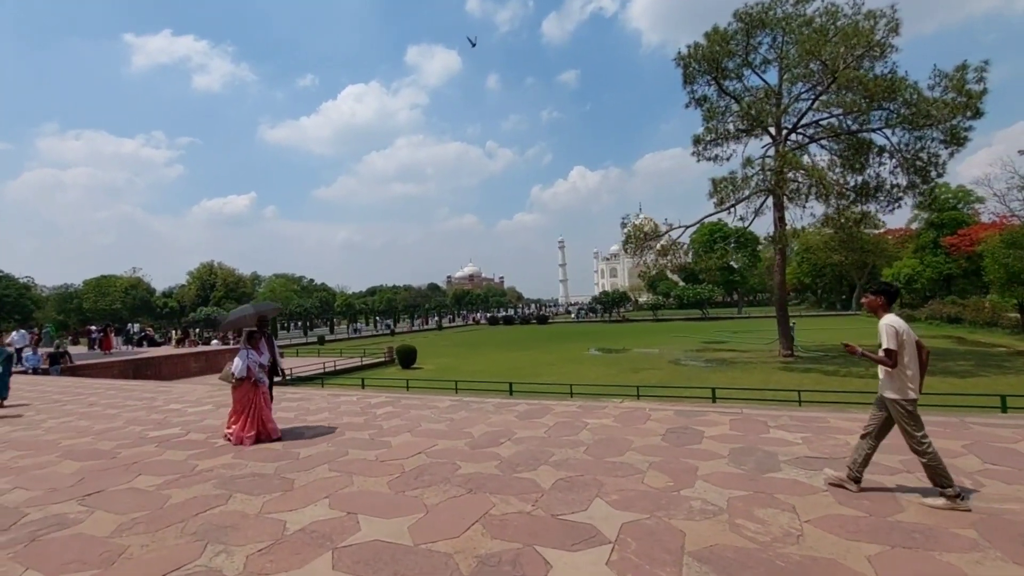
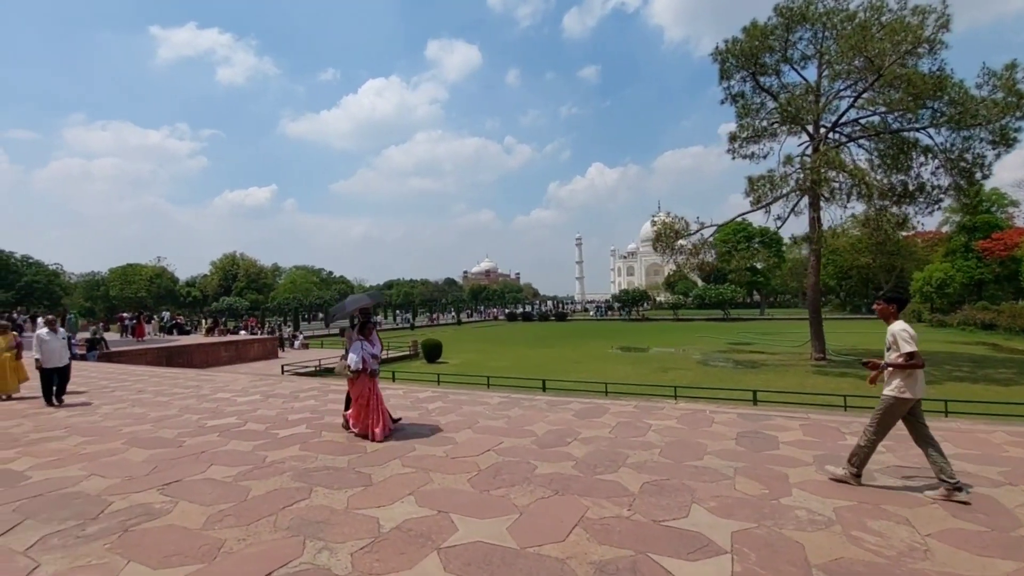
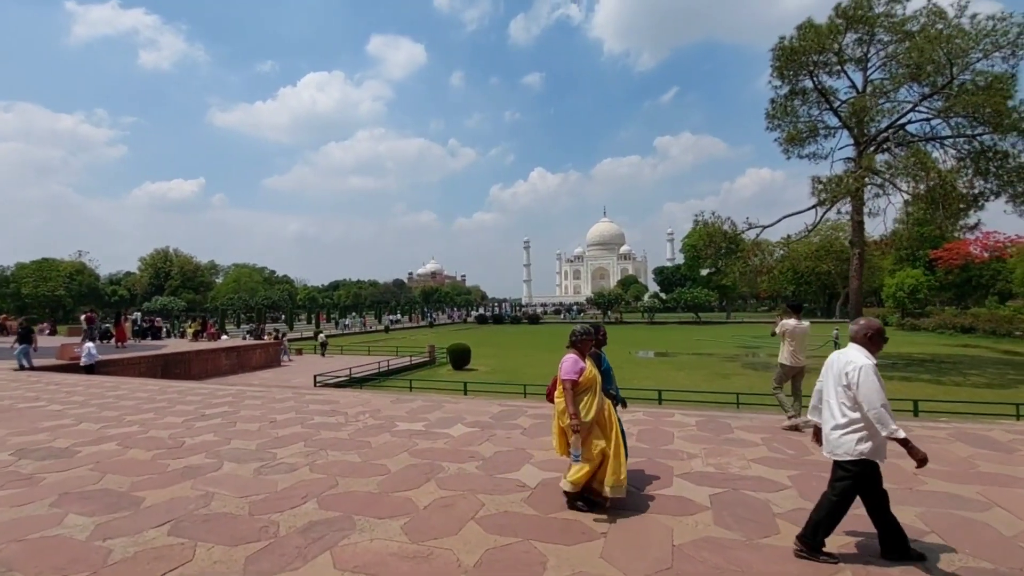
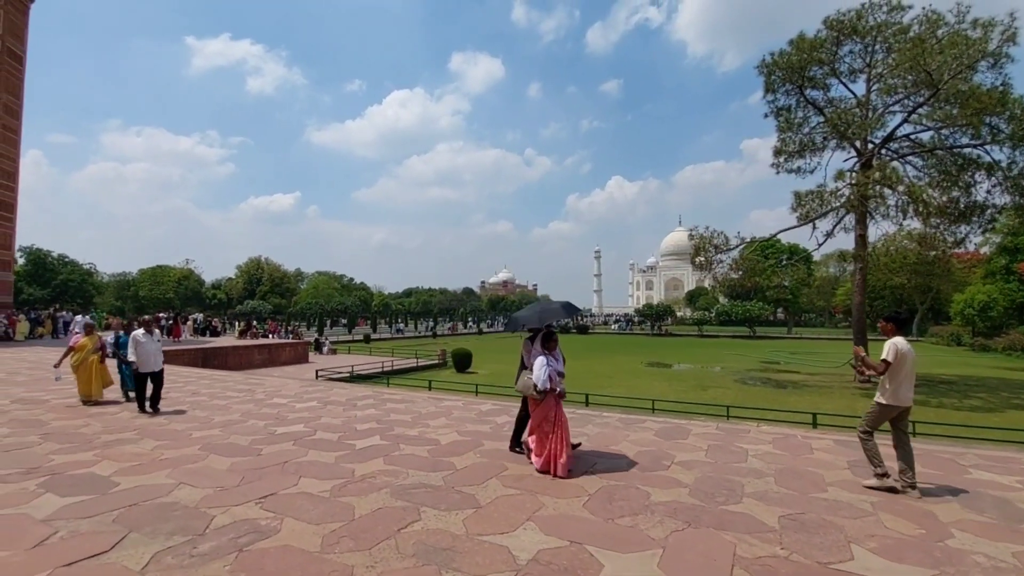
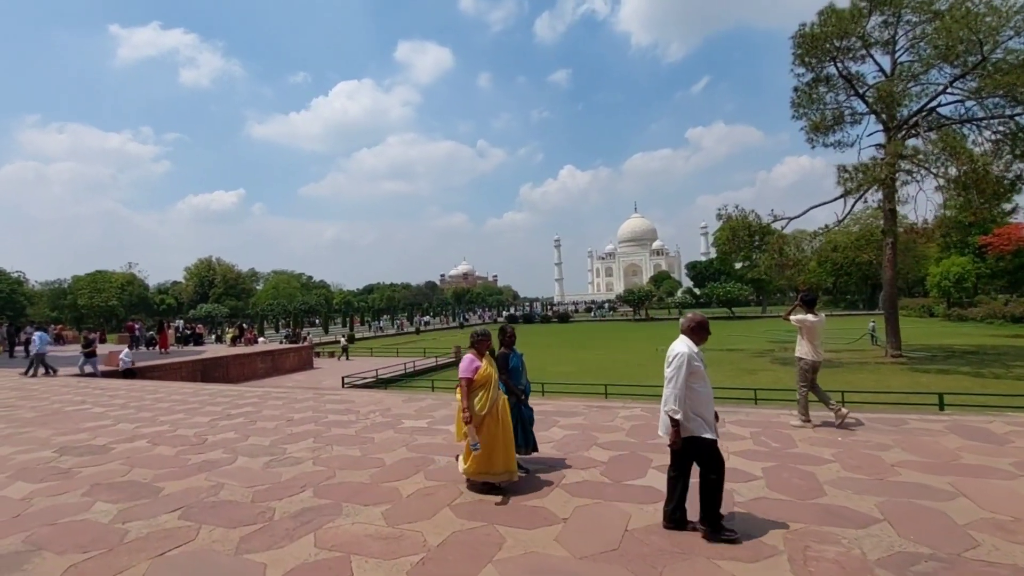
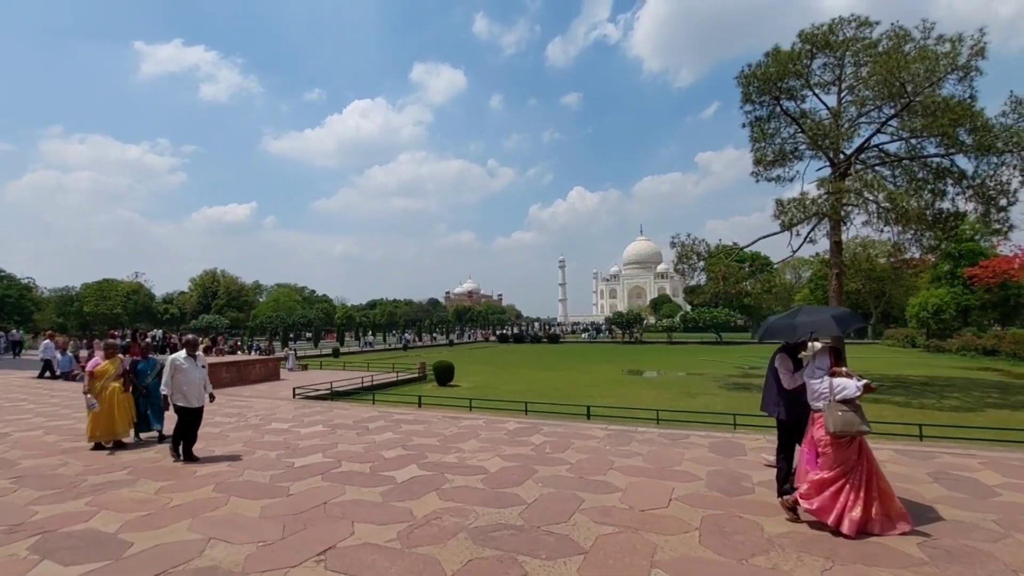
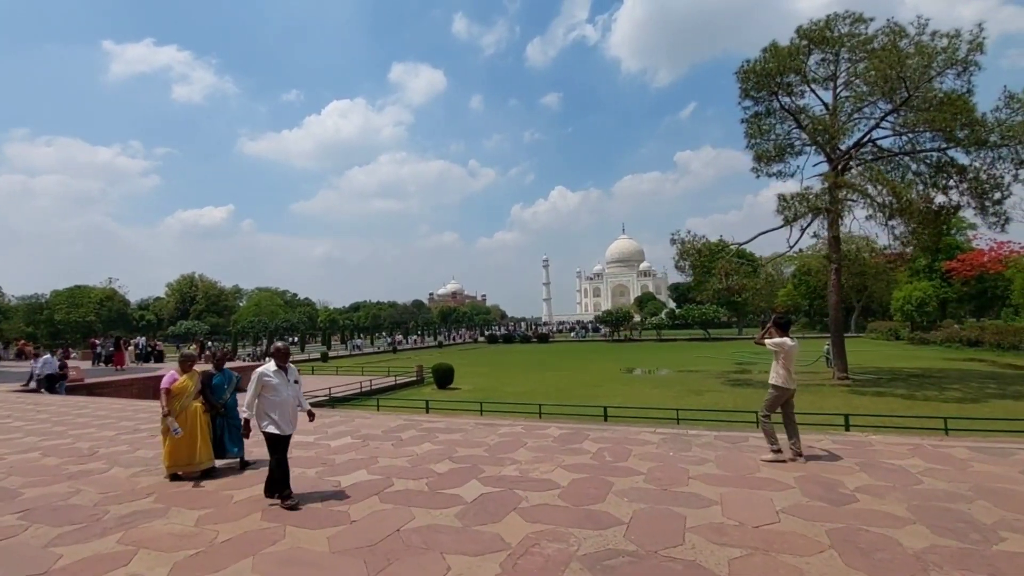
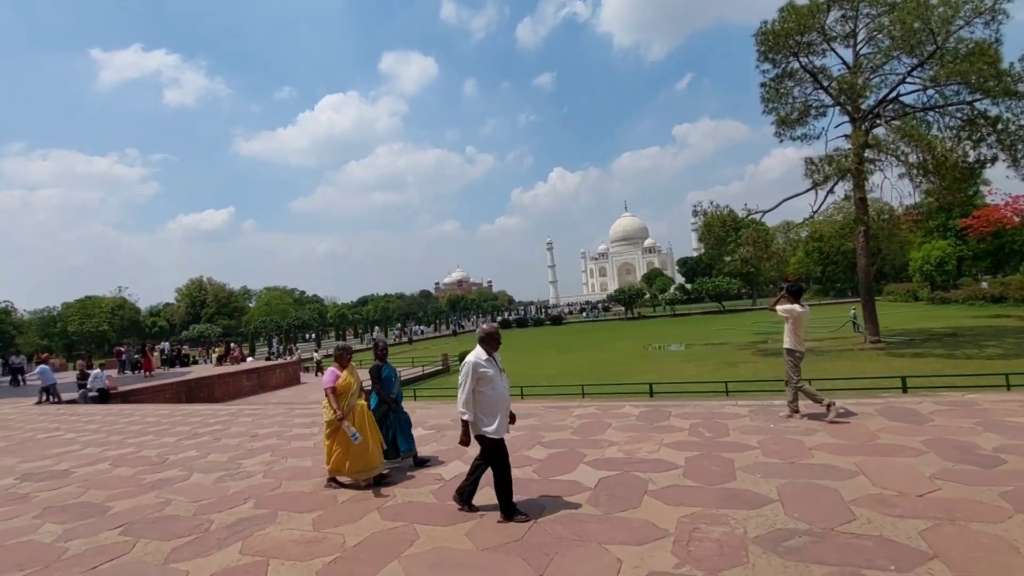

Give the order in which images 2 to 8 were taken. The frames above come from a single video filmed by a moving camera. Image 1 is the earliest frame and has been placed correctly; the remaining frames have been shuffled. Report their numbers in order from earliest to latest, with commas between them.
2, 4, 6, 7, 8, 5, 3
